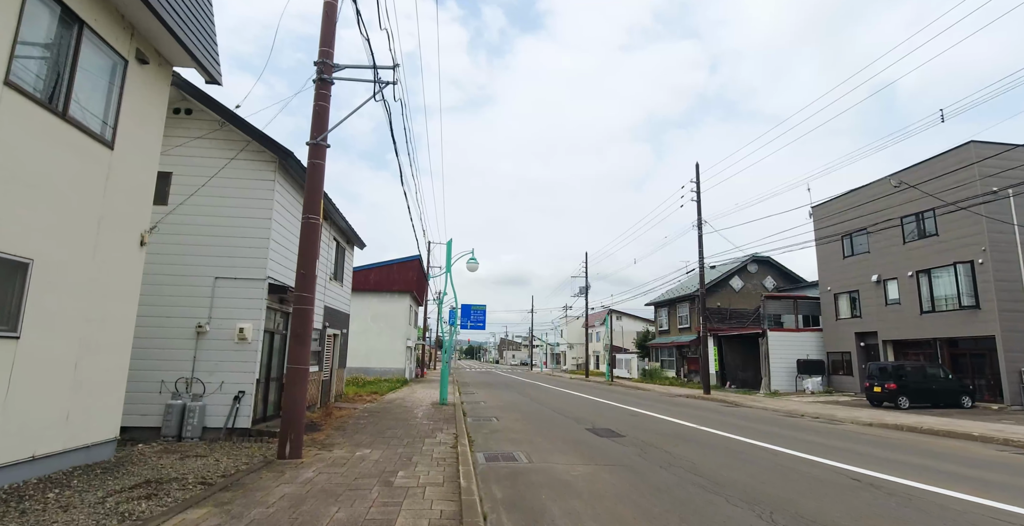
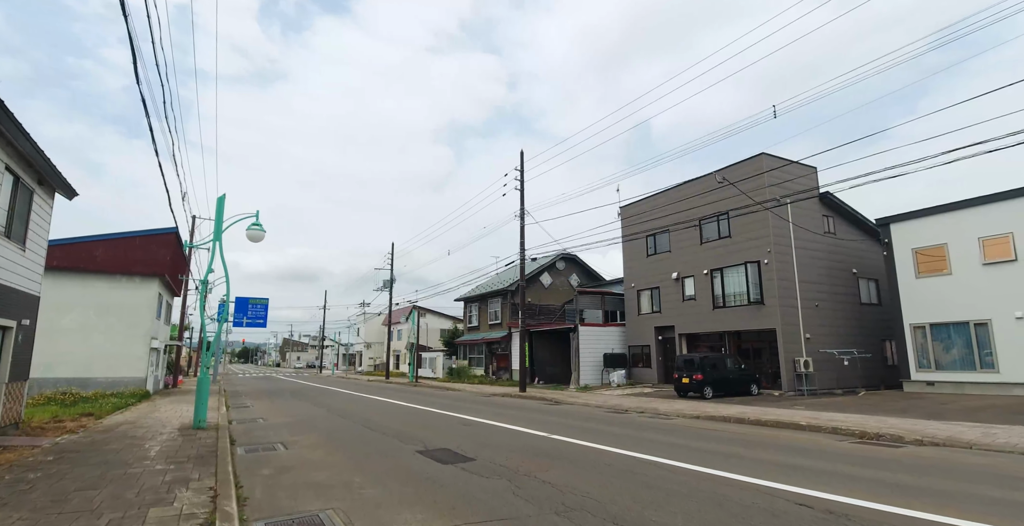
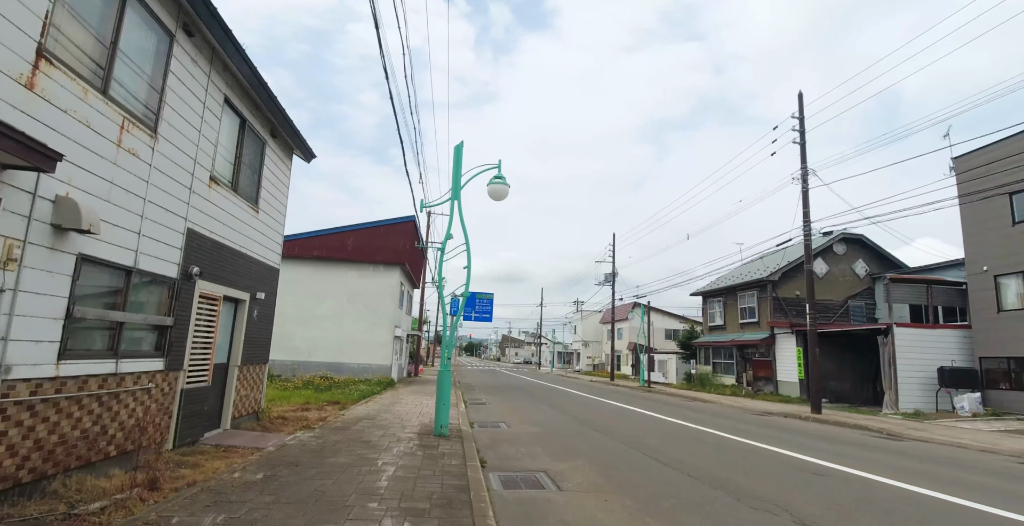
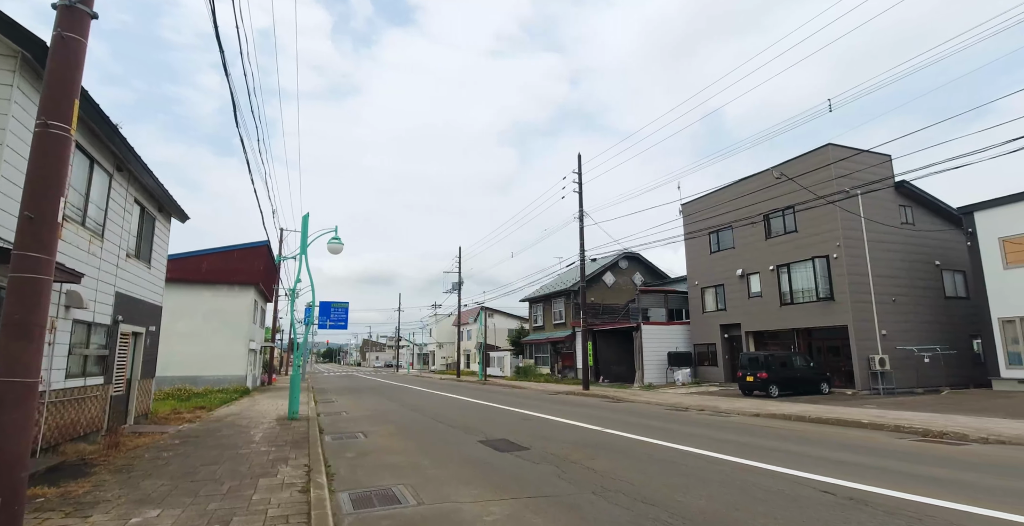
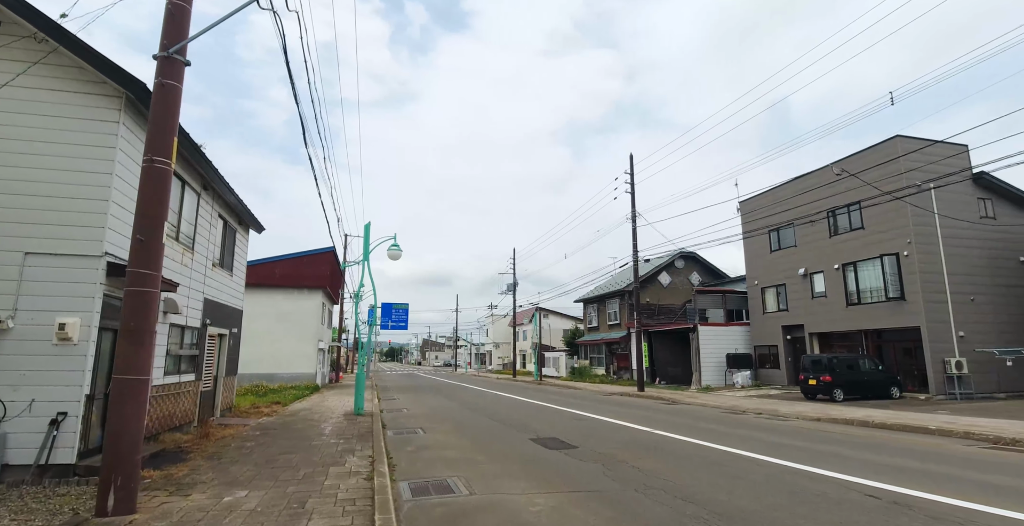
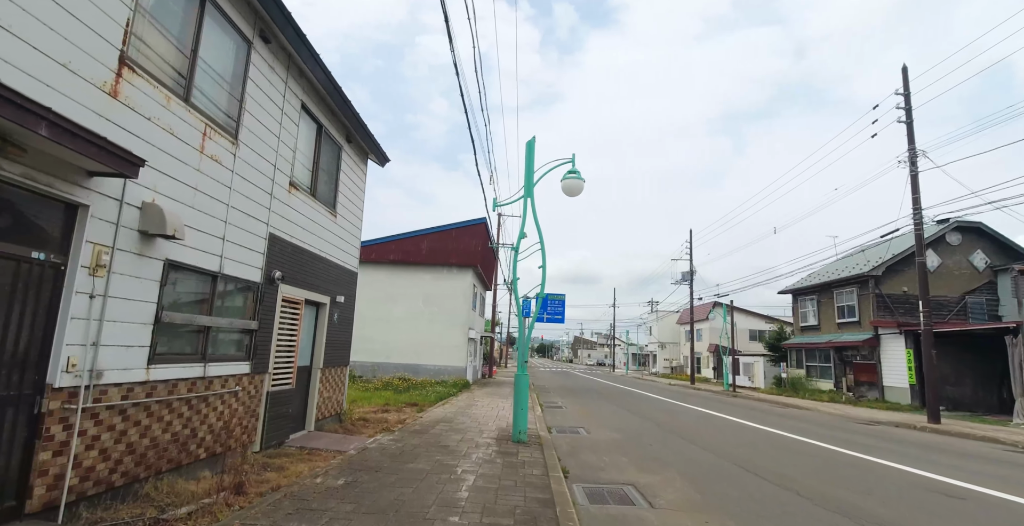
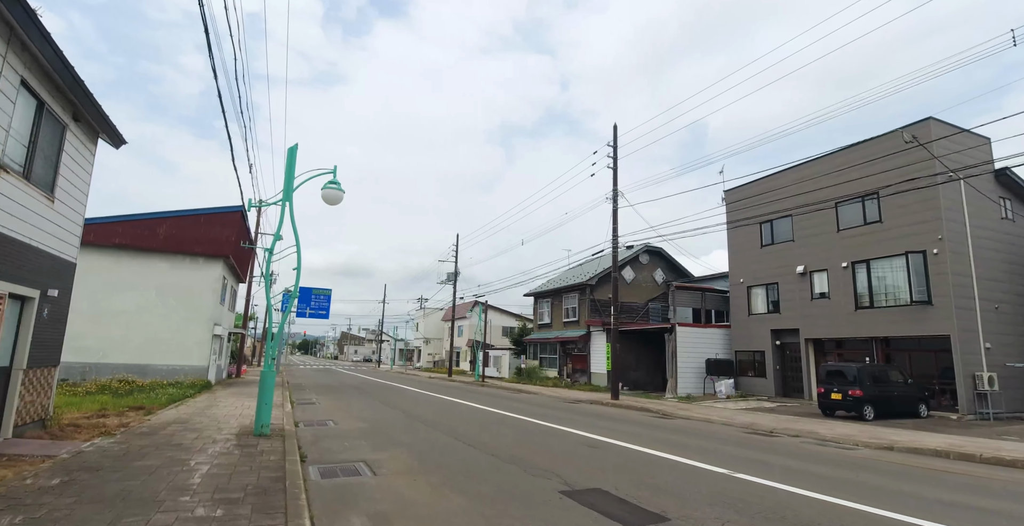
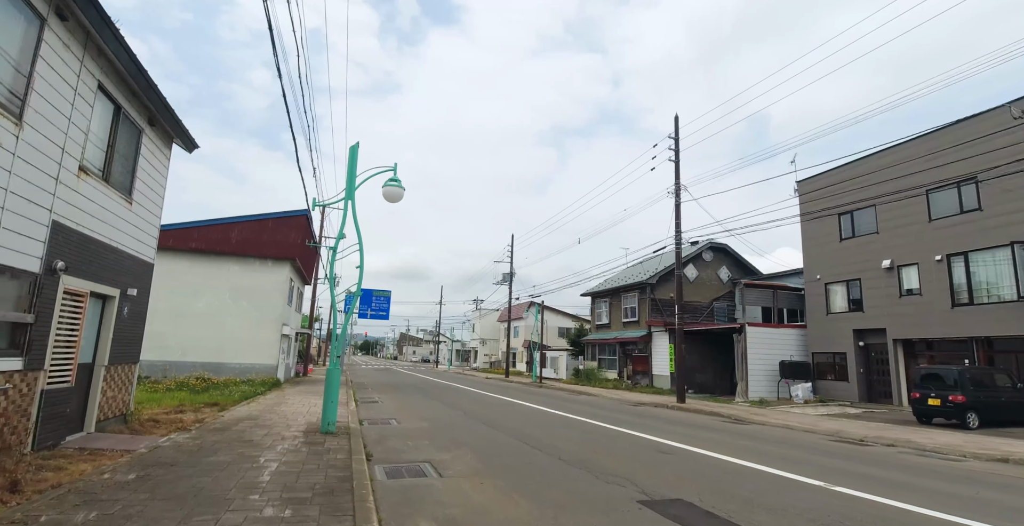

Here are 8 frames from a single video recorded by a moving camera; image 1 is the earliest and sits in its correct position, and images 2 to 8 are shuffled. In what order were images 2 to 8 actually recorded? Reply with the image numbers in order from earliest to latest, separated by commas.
5, 4, 2, 7, 8, 3, 6
